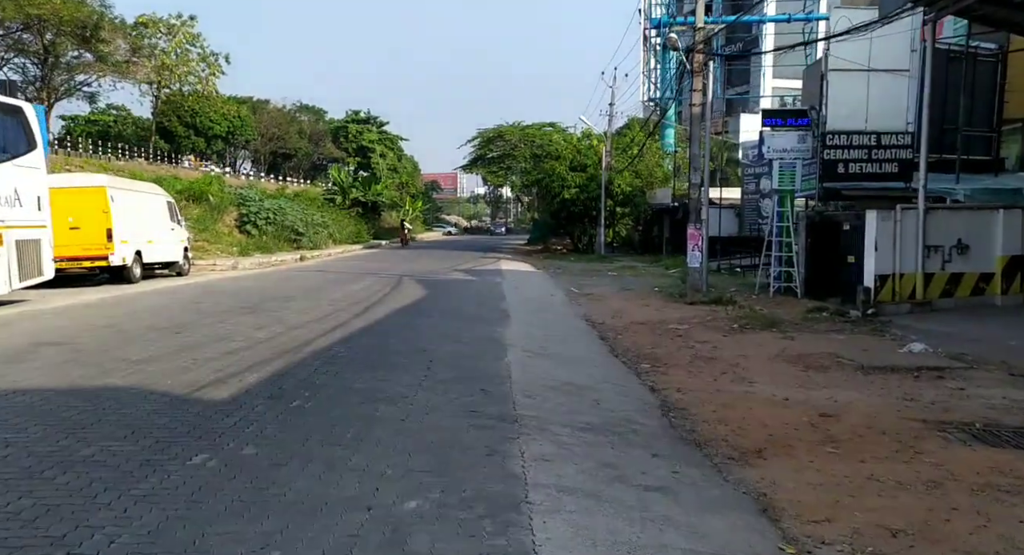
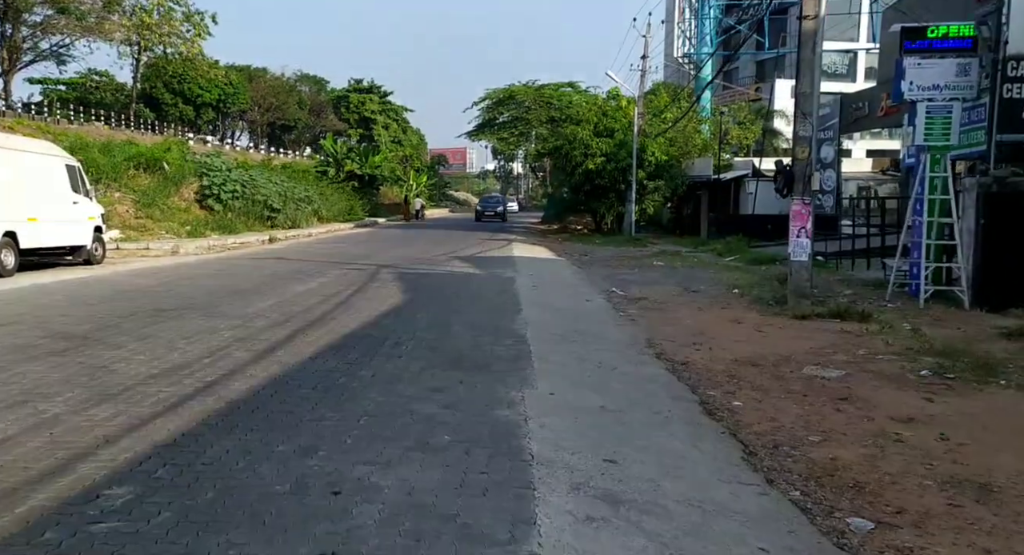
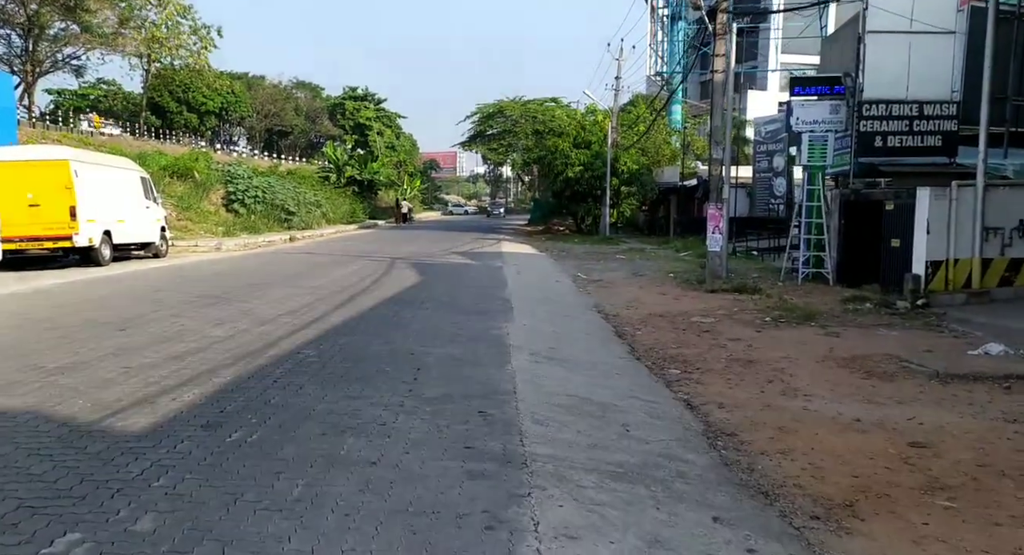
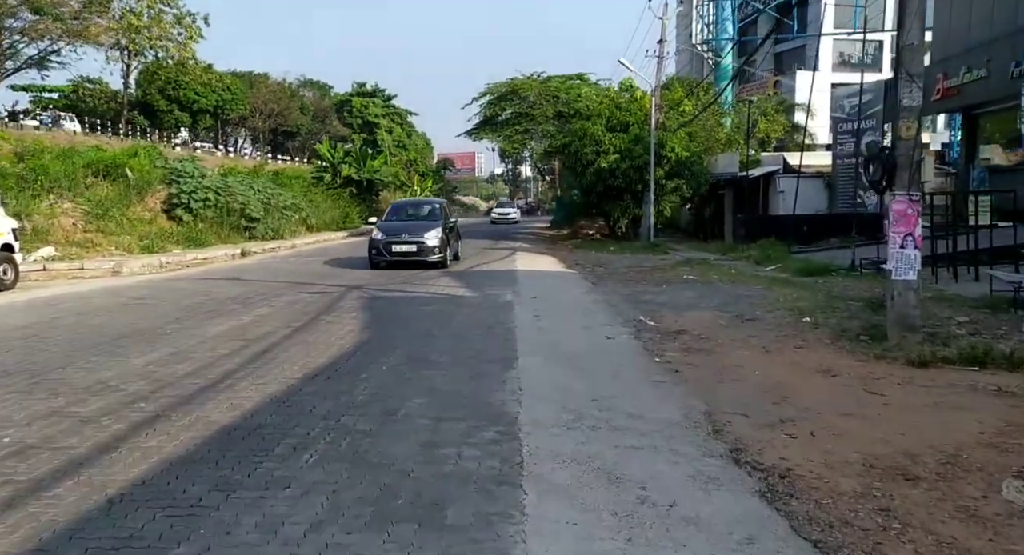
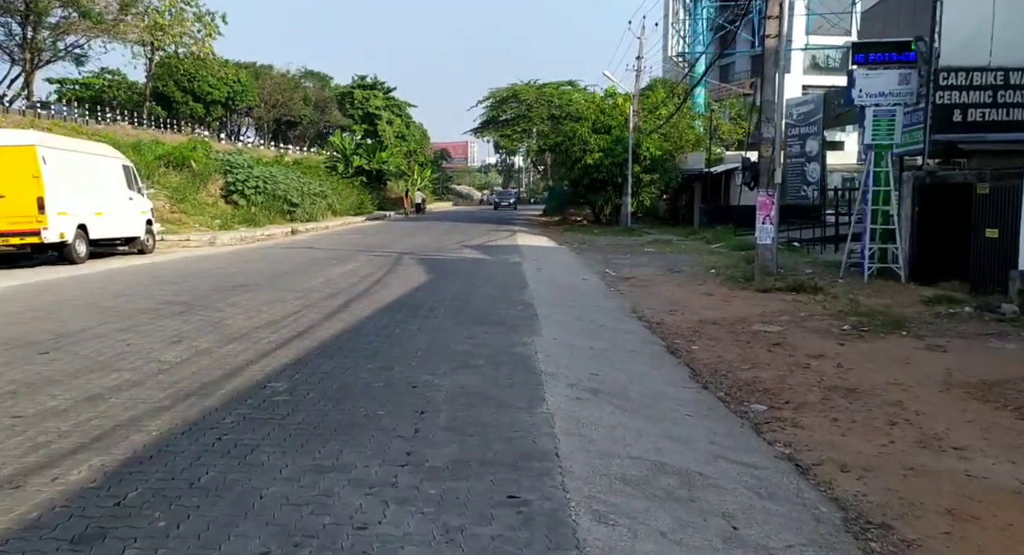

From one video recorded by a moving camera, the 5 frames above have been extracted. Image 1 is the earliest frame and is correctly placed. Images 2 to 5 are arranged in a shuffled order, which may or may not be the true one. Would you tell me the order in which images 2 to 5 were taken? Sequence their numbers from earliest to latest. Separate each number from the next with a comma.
3, 5, 2, 4
